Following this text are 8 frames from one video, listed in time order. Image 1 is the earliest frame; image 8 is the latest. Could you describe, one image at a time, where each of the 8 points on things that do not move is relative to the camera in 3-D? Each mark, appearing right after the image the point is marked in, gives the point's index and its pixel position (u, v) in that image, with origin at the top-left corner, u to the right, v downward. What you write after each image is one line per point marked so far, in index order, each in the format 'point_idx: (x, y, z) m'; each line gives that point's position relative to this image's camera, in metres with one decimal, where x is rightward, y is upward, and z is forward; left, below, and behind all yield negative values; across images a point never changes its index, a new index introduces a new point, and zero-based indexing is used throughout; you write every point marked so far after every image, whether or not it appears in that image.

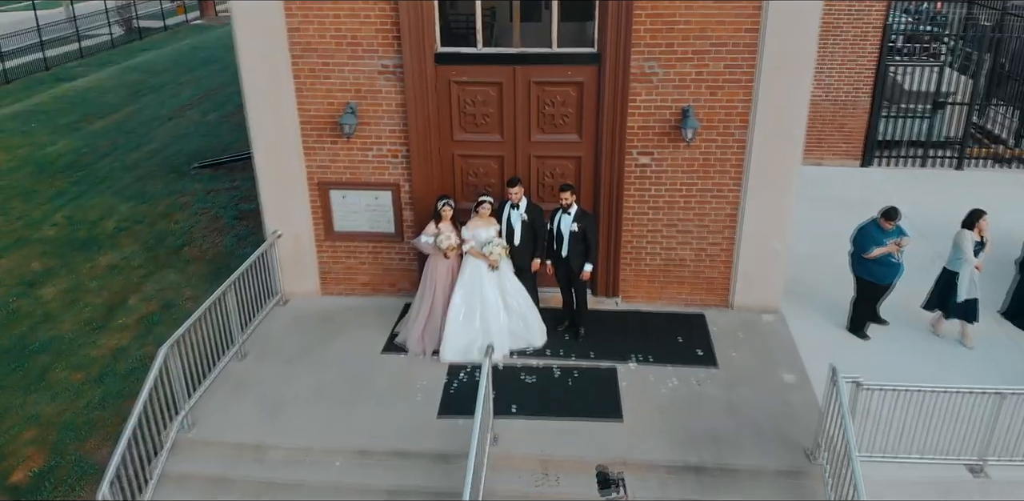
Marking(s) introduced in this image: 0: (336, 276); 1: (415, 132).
0: (-1.0, -0.1, +6.9) m
1: (-0.5, +0.6, +6.2) m
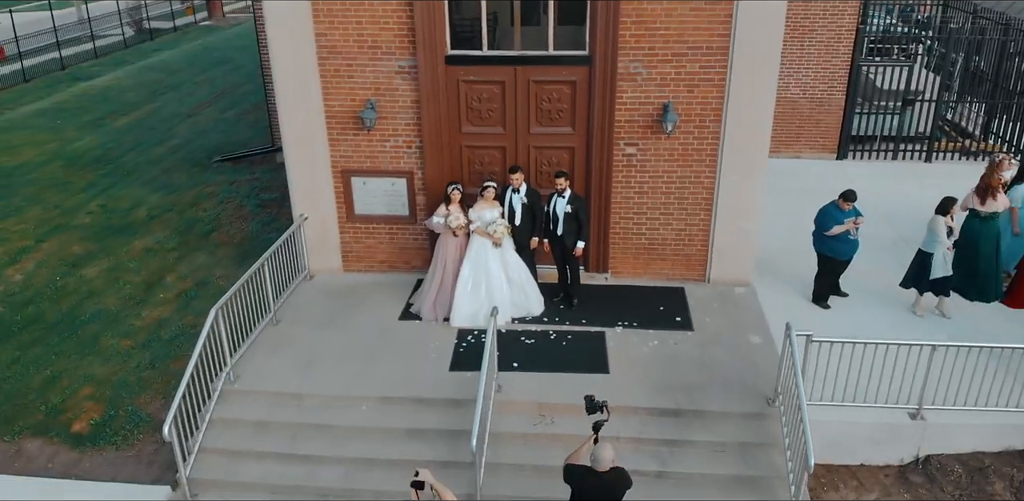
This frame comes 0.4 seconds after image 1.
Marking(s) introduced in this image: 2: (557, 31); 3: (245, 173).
0: (-1.0, 0.0, +7.6) m
1: (-0.5, +0.8, +6.9) m
2: (+0.3, +1.3, +6.7) m
3: (-2.7, +0.8, +11.4) m
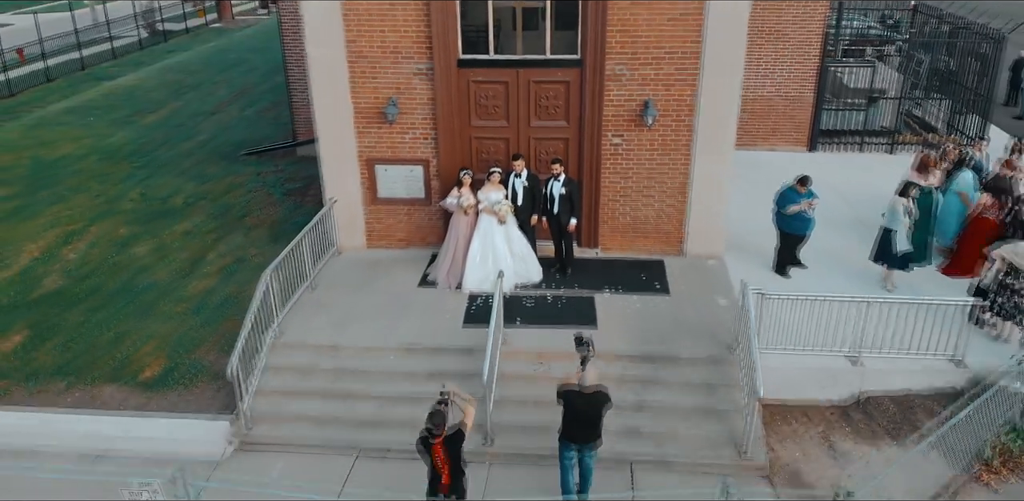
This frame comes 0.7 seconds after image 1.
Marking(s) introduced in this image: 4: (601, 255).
0: (-1.0, +0.1, +8.7) m
1: (-0.5, +0.9, +8.0) m
2: (+0.3, +1.5, +7.8) m
3: (-2.6, +0.9, +12.5) m
4: (+0.7, 0.0, +8.5) m
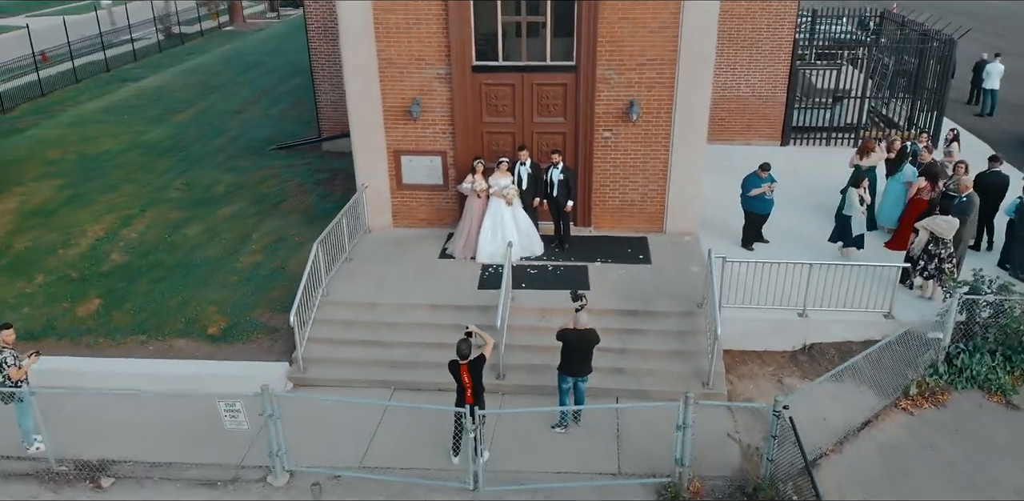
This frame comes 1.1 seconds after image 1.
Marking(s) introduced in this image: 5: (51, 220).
0: (-1.0, +0.3, +10.1) m
1: (-0.4, +1.1, +9.4) m
2: (+0.3, +1.7, +9.2) m
3: (-2.6, +1.1, +13.9) m
4: (+0.7, +0.2, +9.9) m
5: (-4.8, +0.3, +12.0) m
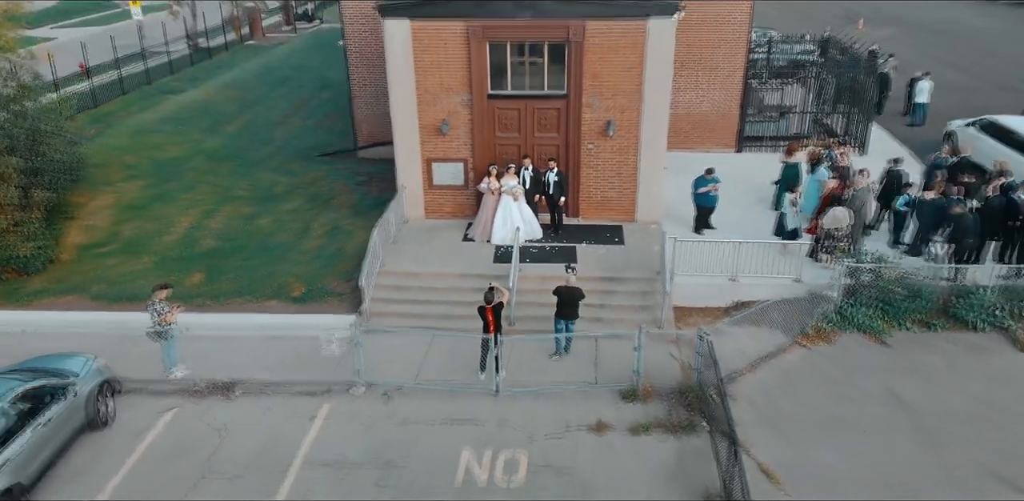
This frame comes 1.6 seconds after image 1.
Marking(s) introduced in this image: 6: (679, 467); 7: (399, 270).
0: (-0.9, +0.5, +13.0) m
1: (-0.4, +1.3, +12.3) m
2: (+0.4, +1.8, +12.1) m
3: (-2.6, +1.3, +16.8) m
4: (+0.8, +0.3, +12.8) m
5: (-4.8, +0.5, +14.9) m
6: (+1.2, -1.6, +8.4) m
7: (-1.1, -0.2, +11.3) m
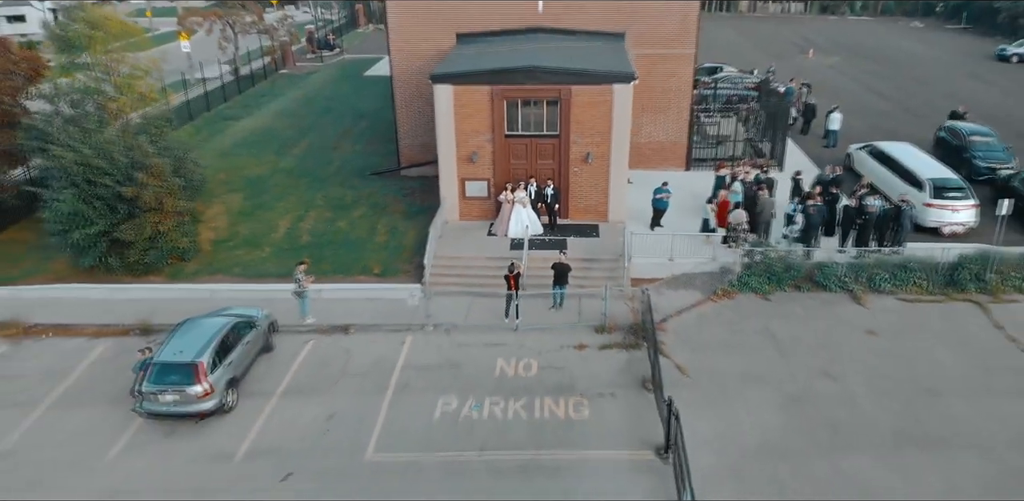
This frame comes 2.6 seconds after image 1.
0: (-0.8, +0.6, +18.5) m
1: (-0.2, +1.4, +17.8) m
2: (+0.5, +2.0, +17.6) m
3: (-2.4, +1.4, +22.3) m
4: (+0.9, +0.5, +18.3) m
5: (-4.6, +0.6, +20.4) m
6: (+1.4, -1.4, +14.0) m
7: (-1.0, 0.0, +16.8) m
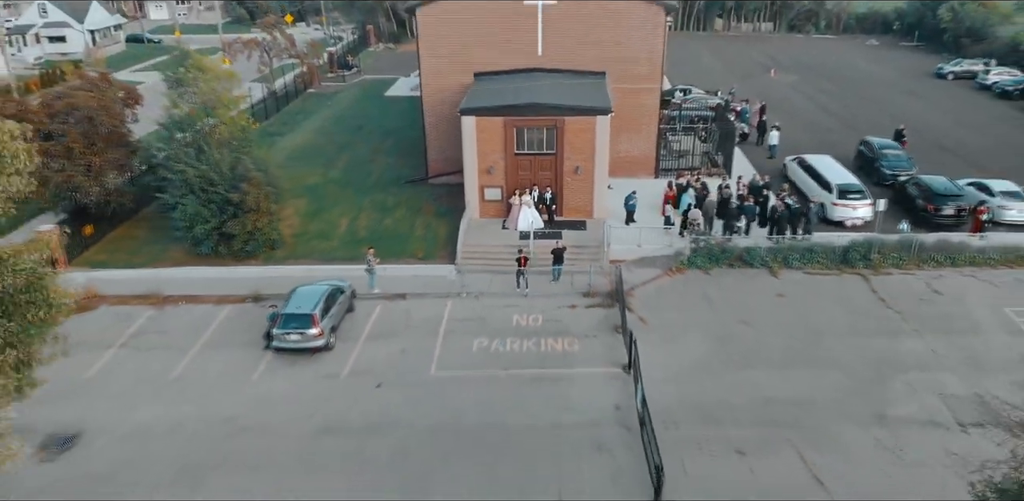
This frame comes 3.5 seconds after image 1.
0: (-0.6, +0.8, +24.4) m
1: (-0.1, +1.6, +23.7) m
2: (+0.7, +2.2, +23.5) m
3: (-2.3, +1.6, +28.2) m
4: (+1.1, +0.7, +24.2) m
5: (-4.5, +0.8, +26.2) m
6: (+1.6, -1.2, +19.9) m
7: (-0.8, +0.2, +22.8) m
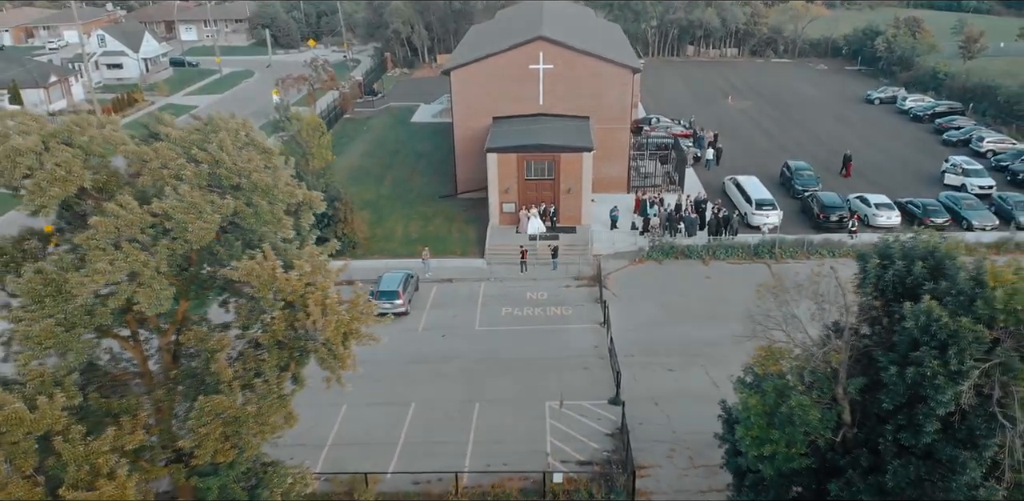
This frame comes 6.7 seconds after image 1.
0: (-0.3, +0.9, +34.2) m
1: (+0.3, +1.7, +33.6) m
2: (+1.0, +2.3, +33.3) m
3: (-2.0, +1.6, +38.0) m
4: (+1.4, +0.8, +34.0) m
5: (-4.1, +0.8, +36.0) m
6: (+2.0, -1.1, +29.7) m
7: (-0.4, +0.2, +32.6) m
